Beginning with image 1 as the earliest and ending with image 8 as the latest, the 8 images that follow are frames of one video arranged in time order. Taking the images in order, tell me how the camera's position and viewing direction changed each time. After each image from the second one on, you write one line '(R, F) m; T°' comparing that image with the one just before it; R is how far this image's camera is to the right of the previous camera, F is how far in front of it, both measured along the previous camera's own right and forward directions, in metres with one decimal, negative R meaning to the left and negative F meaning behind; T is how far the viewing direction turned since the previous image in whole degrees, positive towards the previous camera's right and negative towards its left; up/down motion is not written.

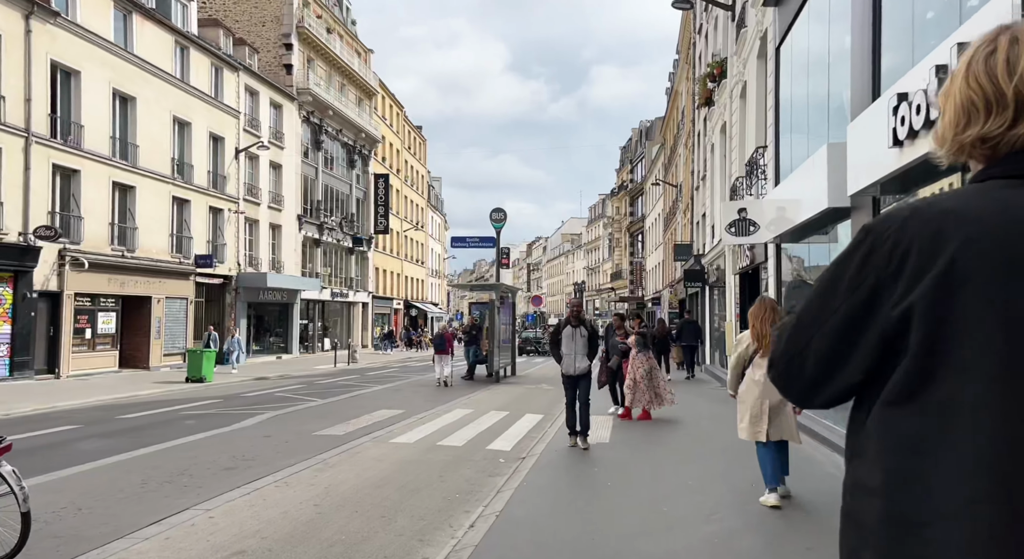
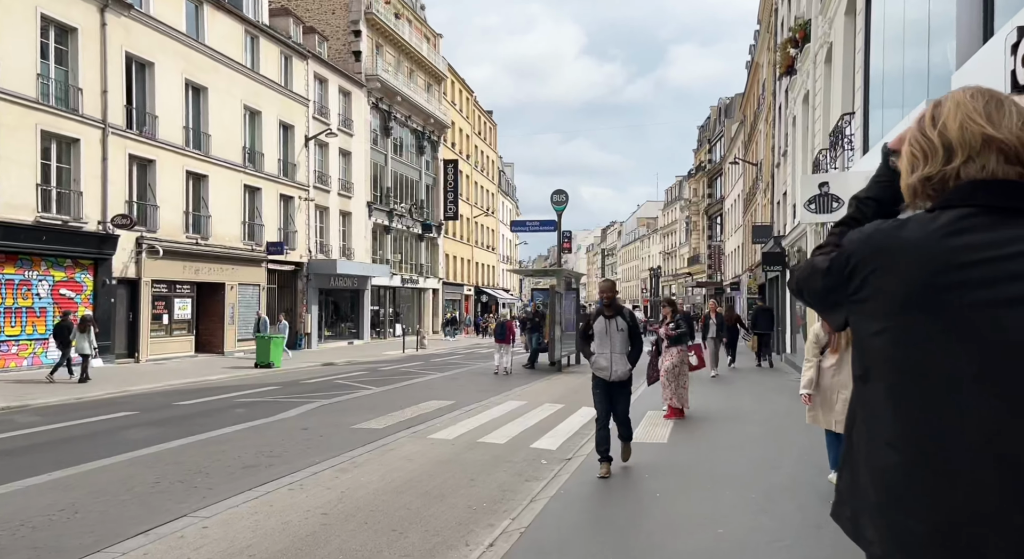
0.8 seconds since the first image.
(+0.3, +0.7) m; -5°
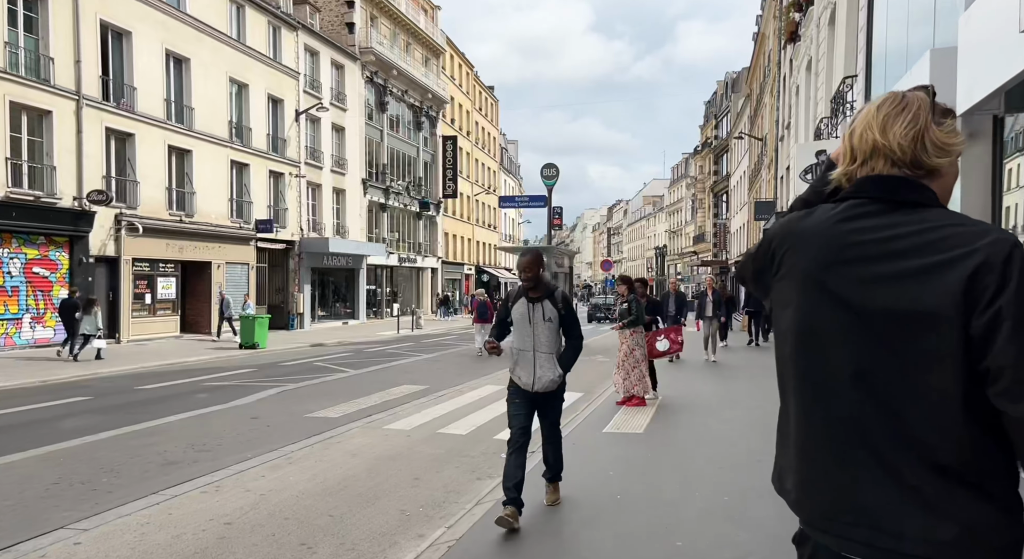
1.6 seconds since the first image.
(+0.4, +0.8) m; -1°
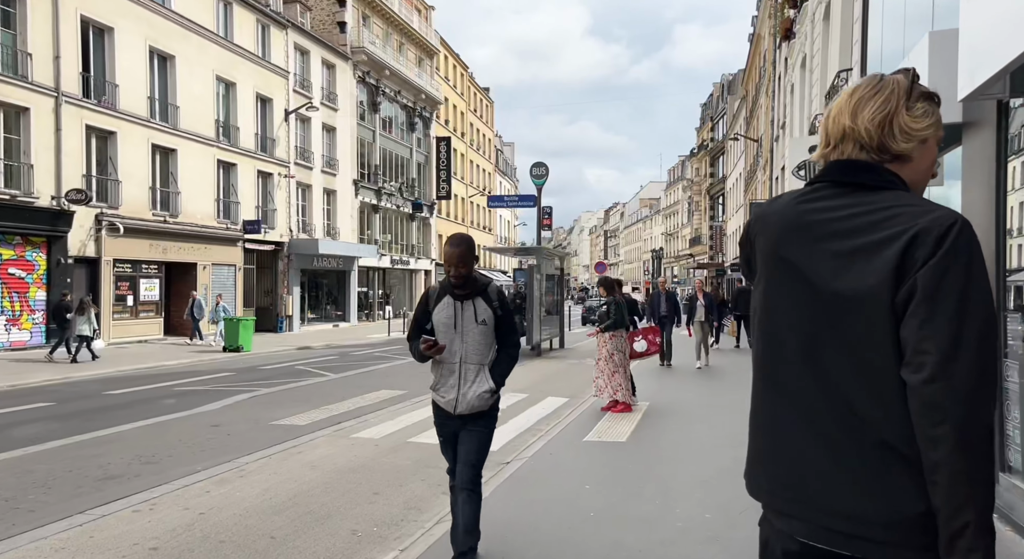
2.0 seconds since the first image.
(+0.2, +0.5) m; 0°
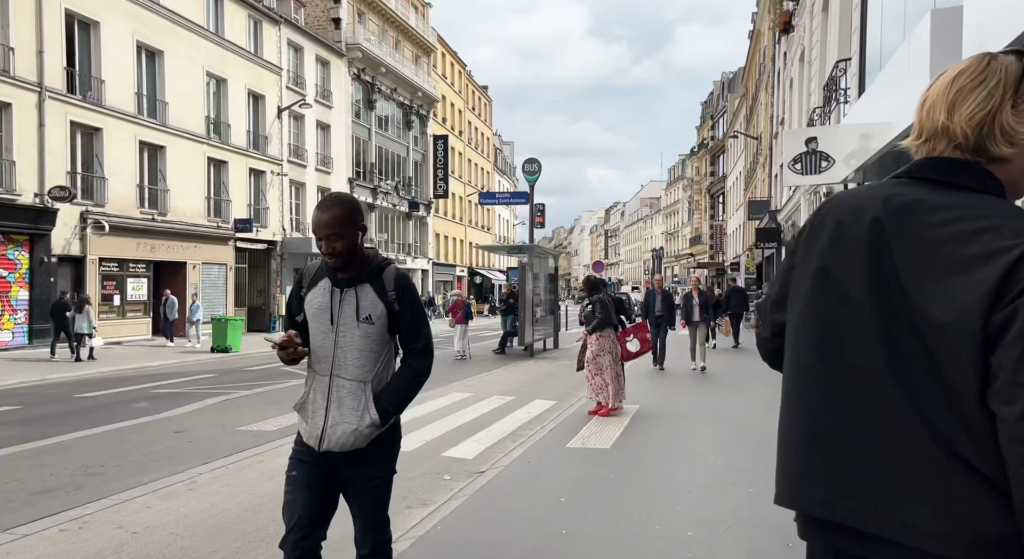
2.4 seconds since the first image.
(+0.2, +0.4) m; 0°
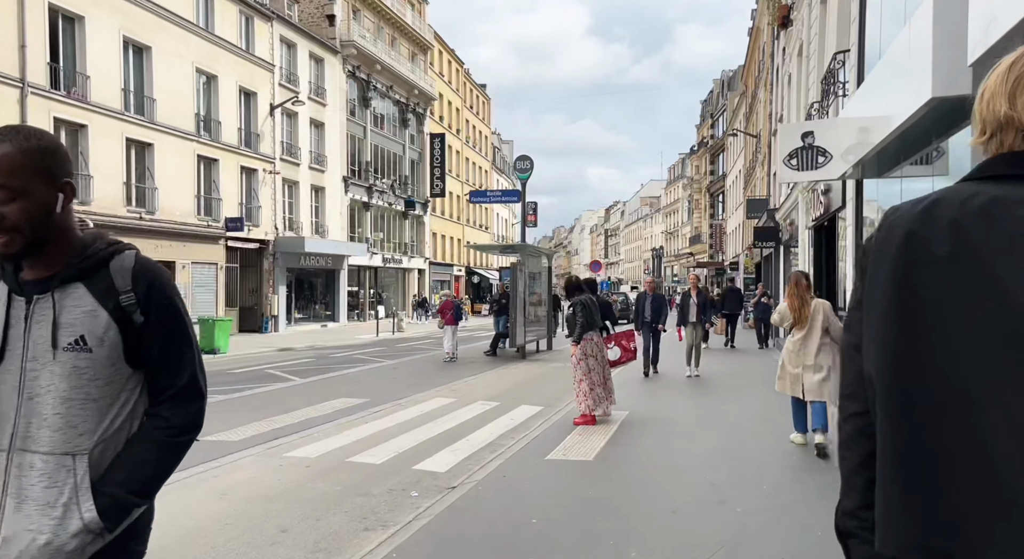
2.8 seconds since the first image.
(+0.2, +0.4) m; 0°
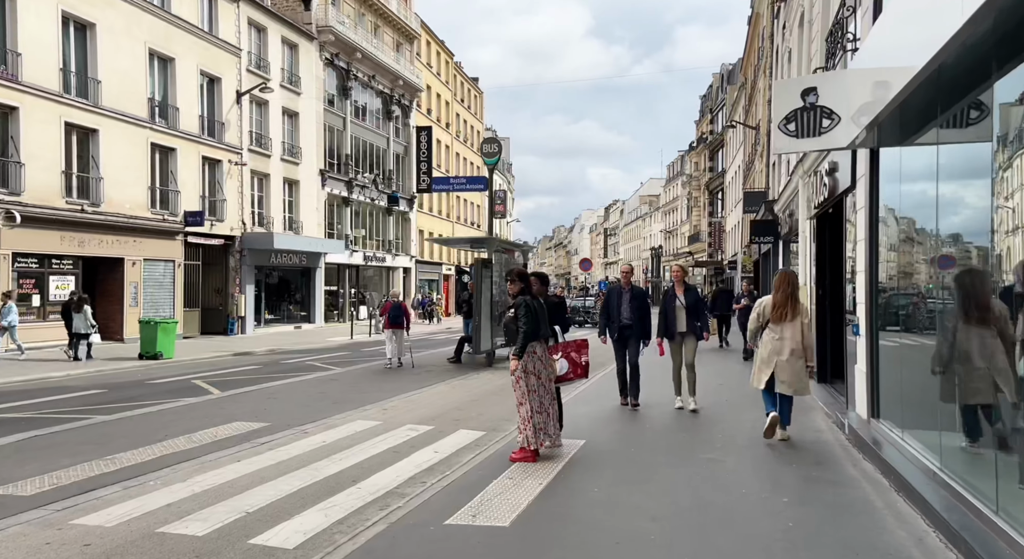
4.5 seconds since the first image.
(+0.7, +1.9) m; 0°
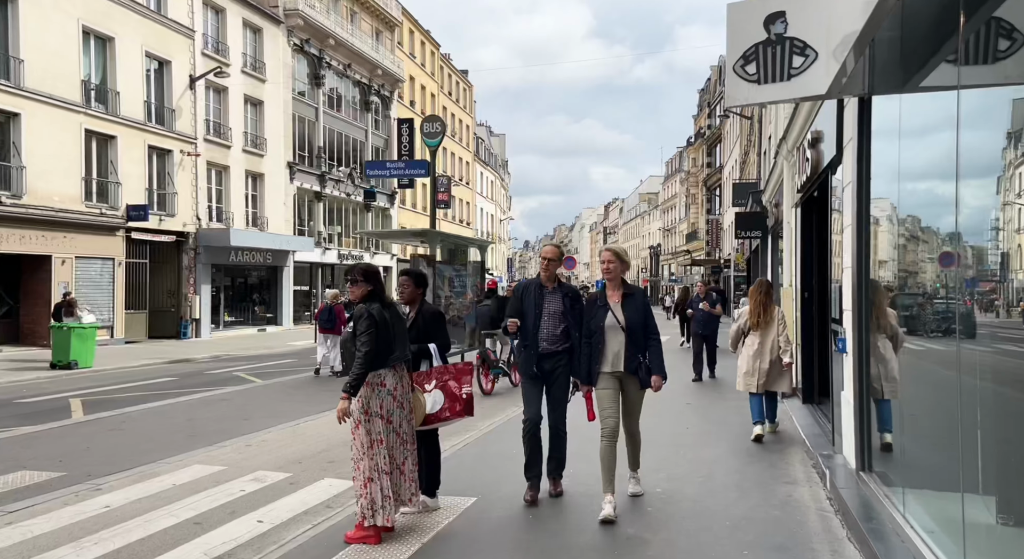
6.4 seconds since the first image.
(+1.0, +2.1) m; 0°
